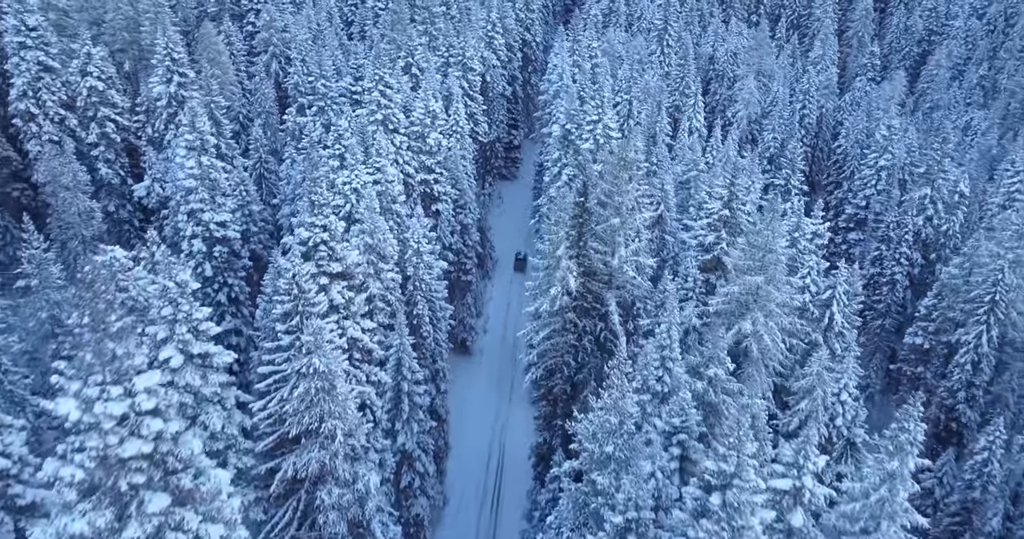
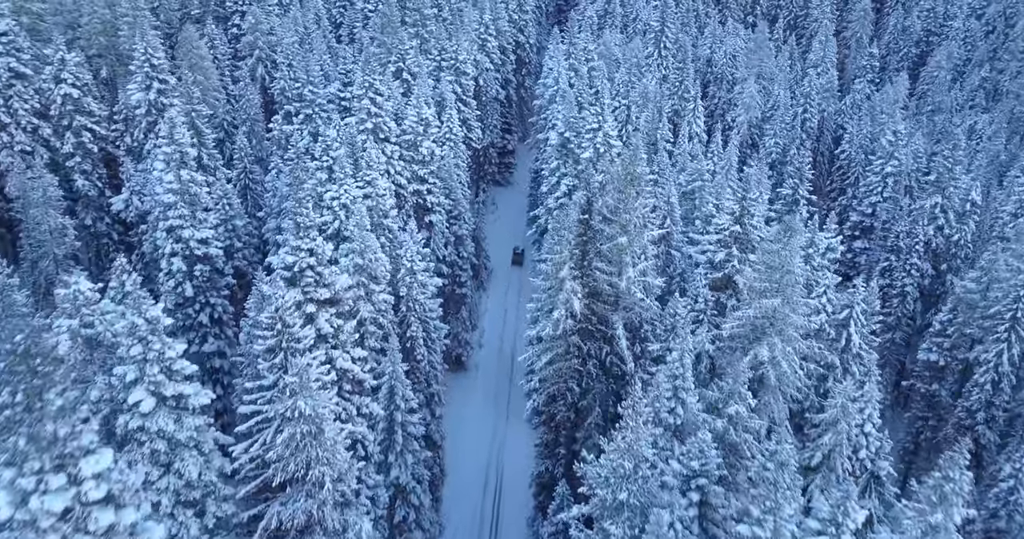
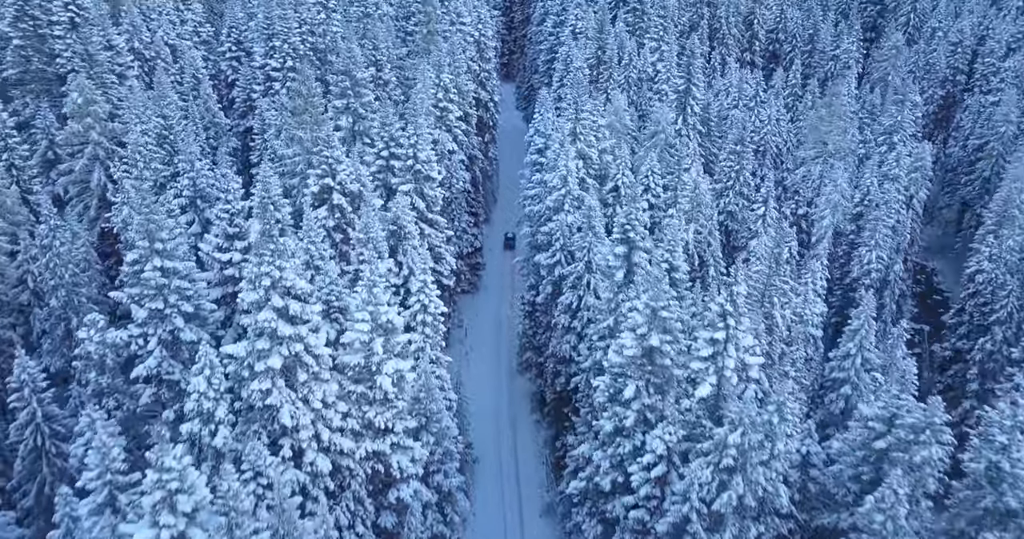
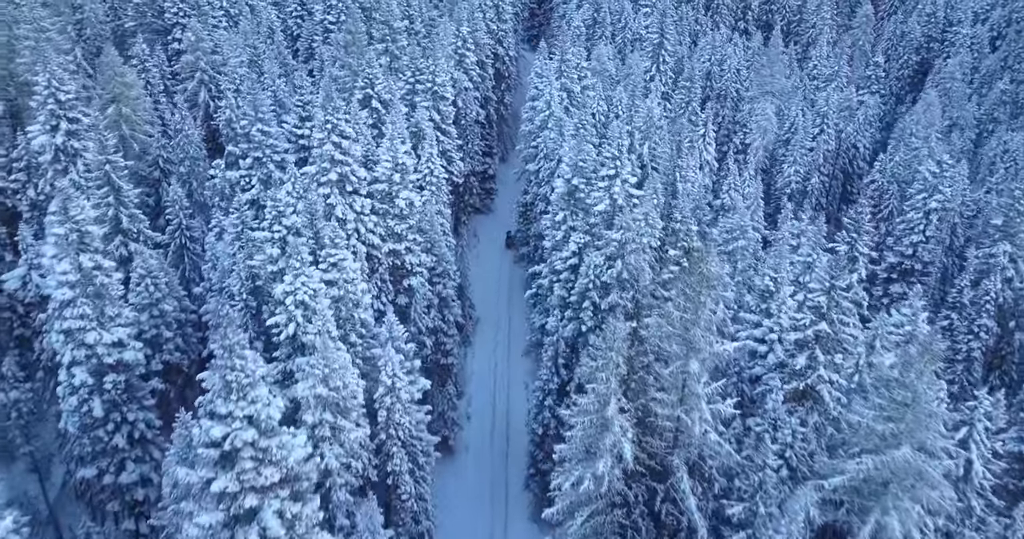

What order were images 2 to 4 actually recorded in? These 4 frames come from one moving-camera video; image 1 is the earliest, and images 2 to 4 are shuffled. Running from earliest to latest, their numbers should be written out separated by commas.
2, 4, 3
